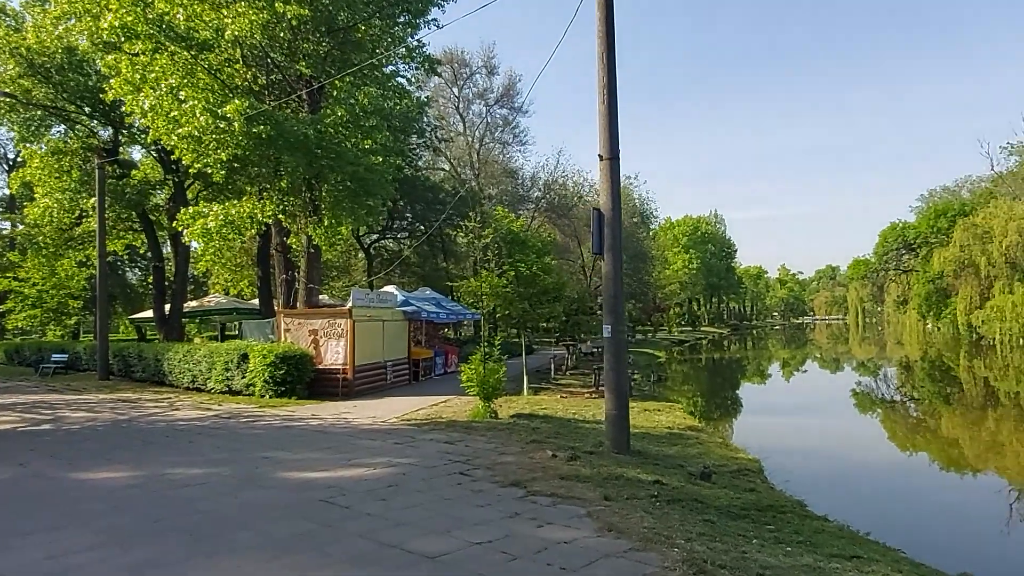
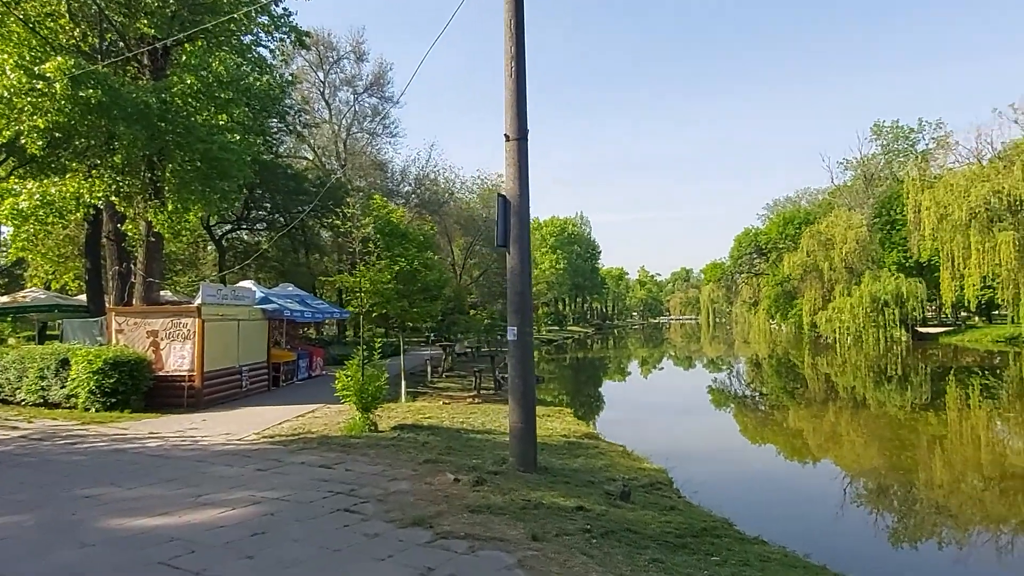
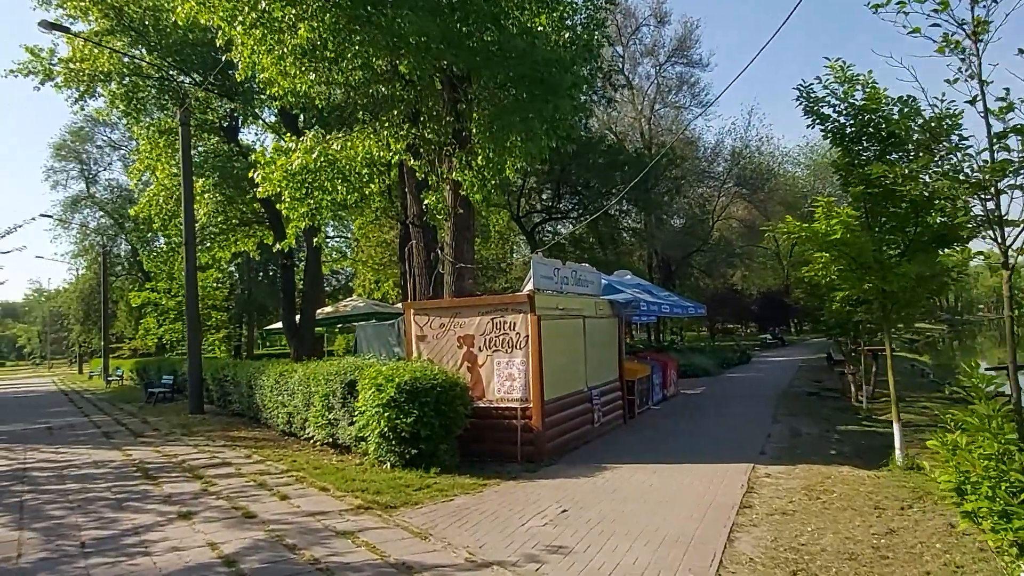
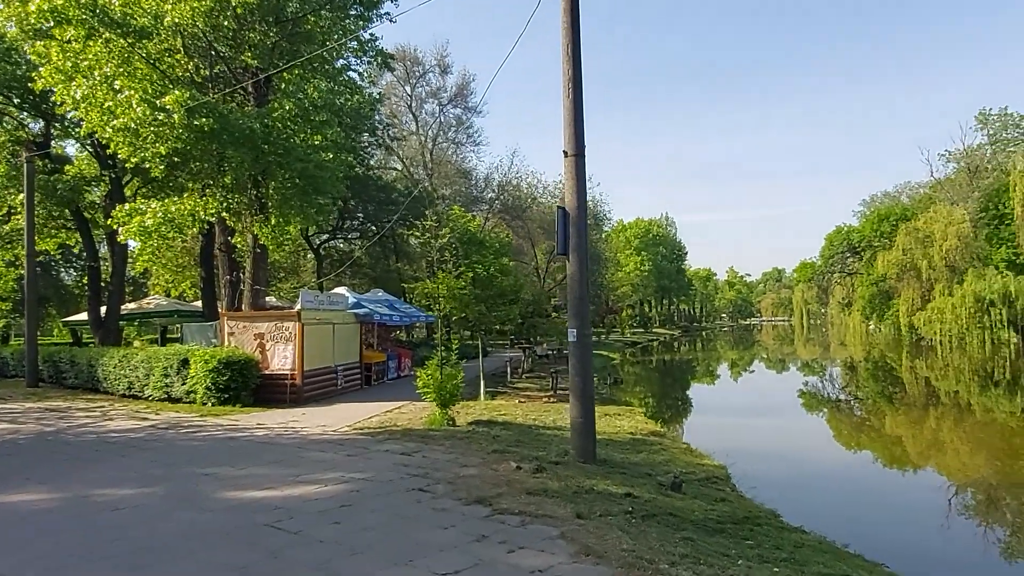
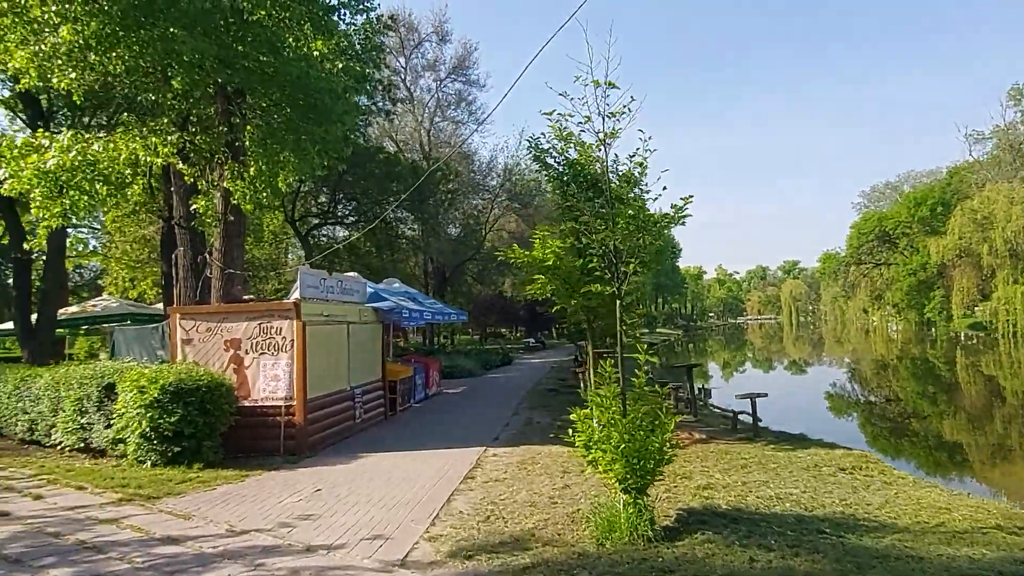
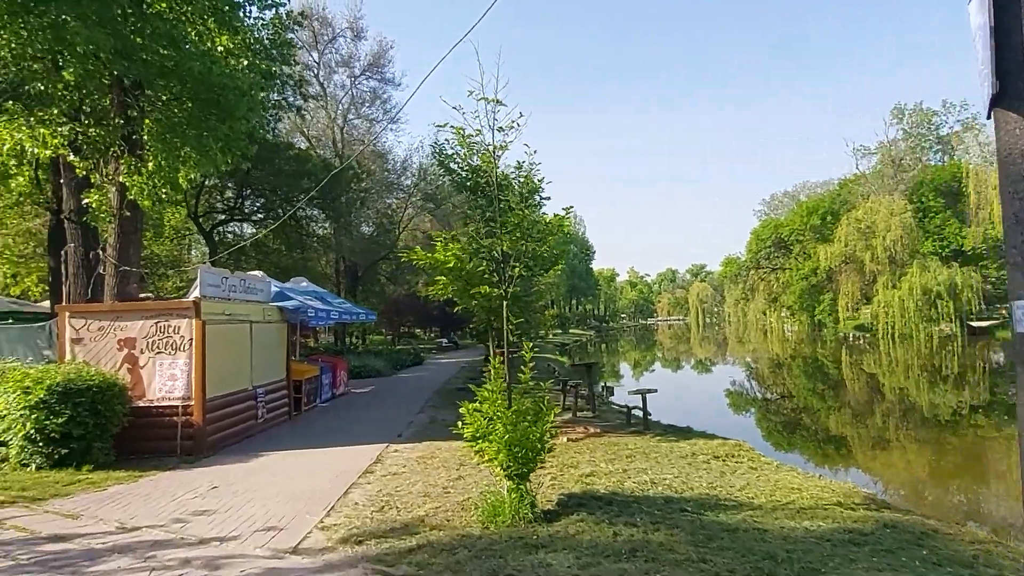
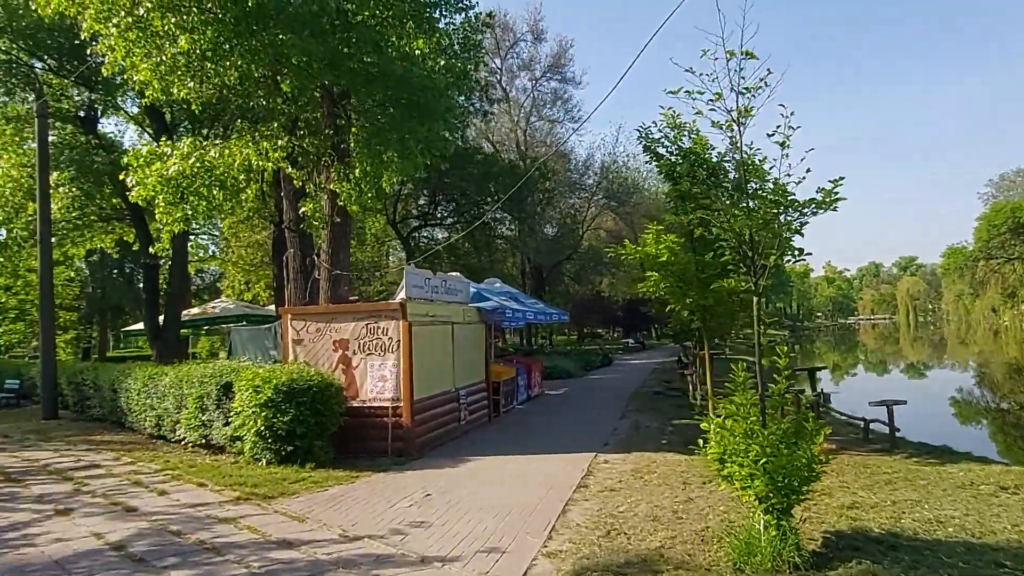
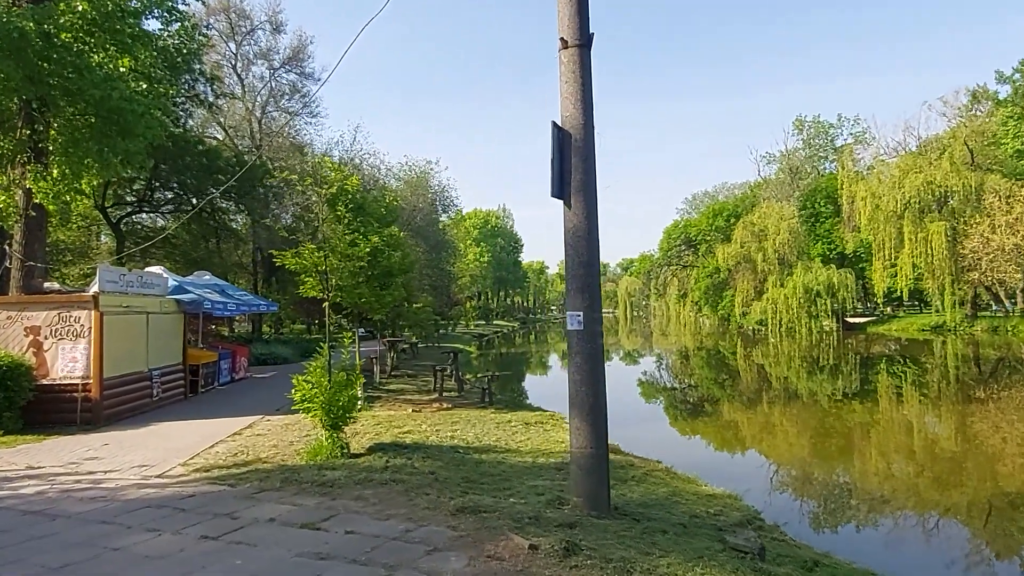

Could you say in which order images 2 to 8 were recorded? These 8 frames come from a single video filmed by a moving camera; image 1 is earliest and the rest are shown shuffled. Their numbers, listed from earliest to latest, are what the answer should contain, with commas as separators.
4, 2, 8, 6, 5, 7, 3
